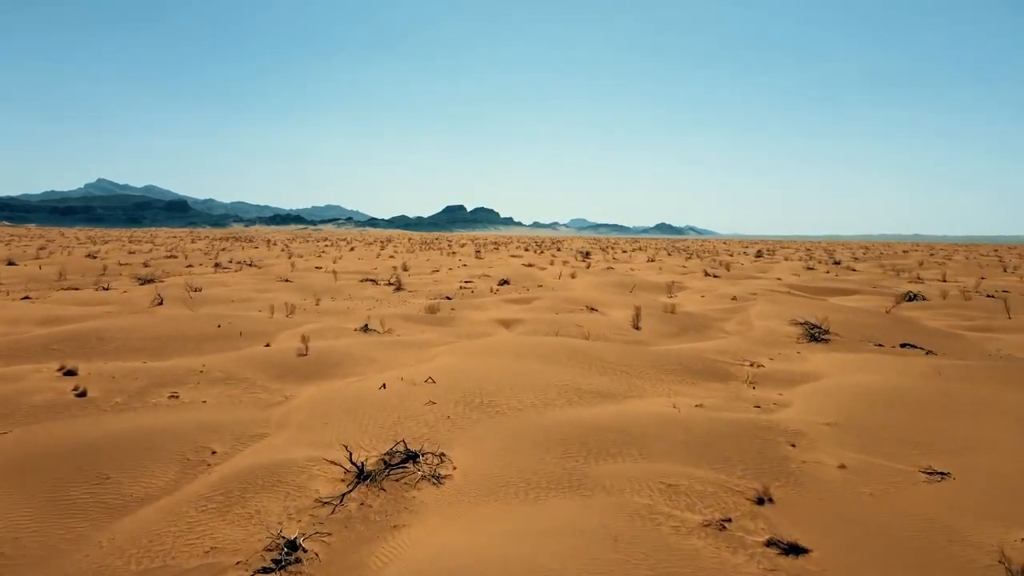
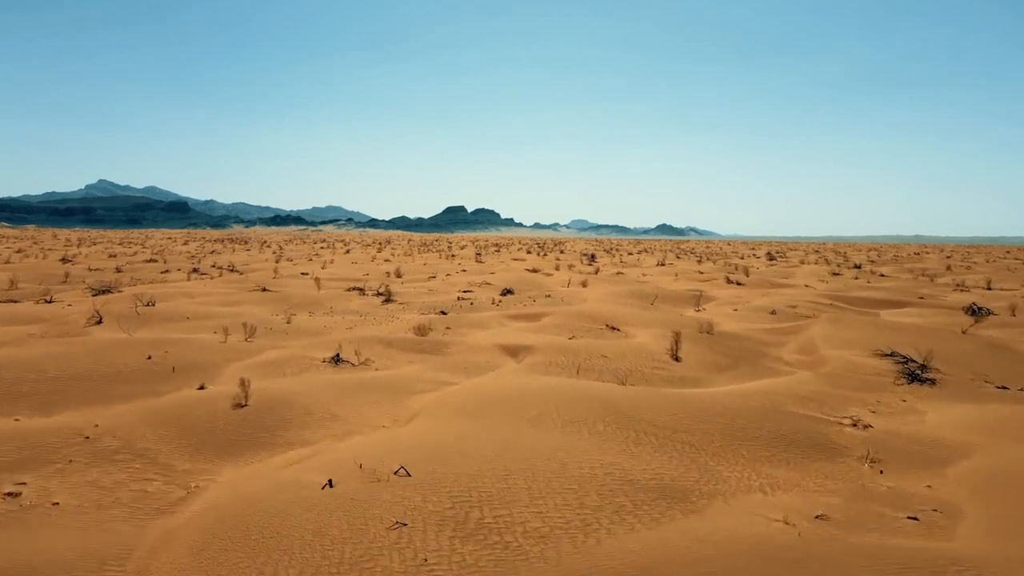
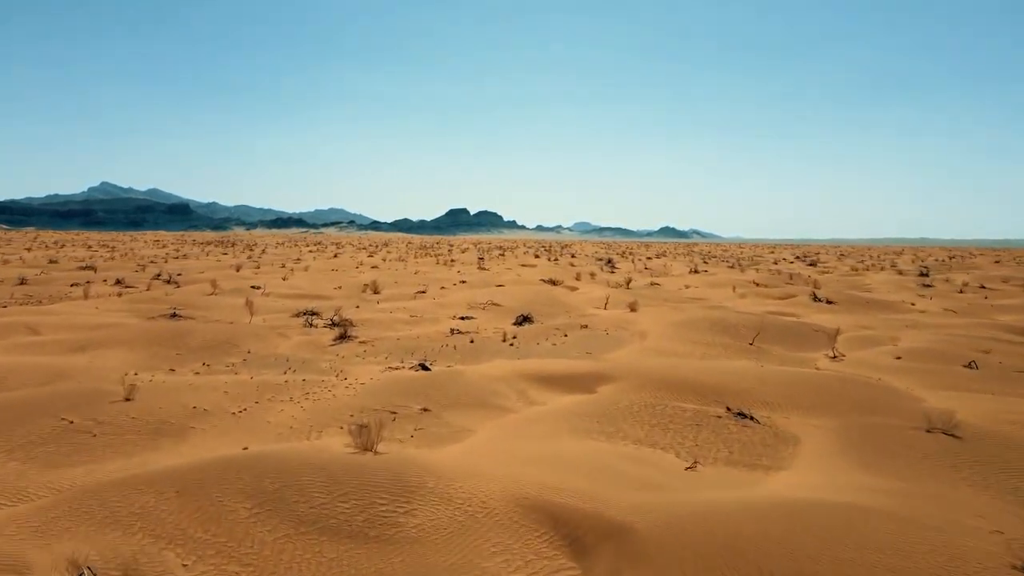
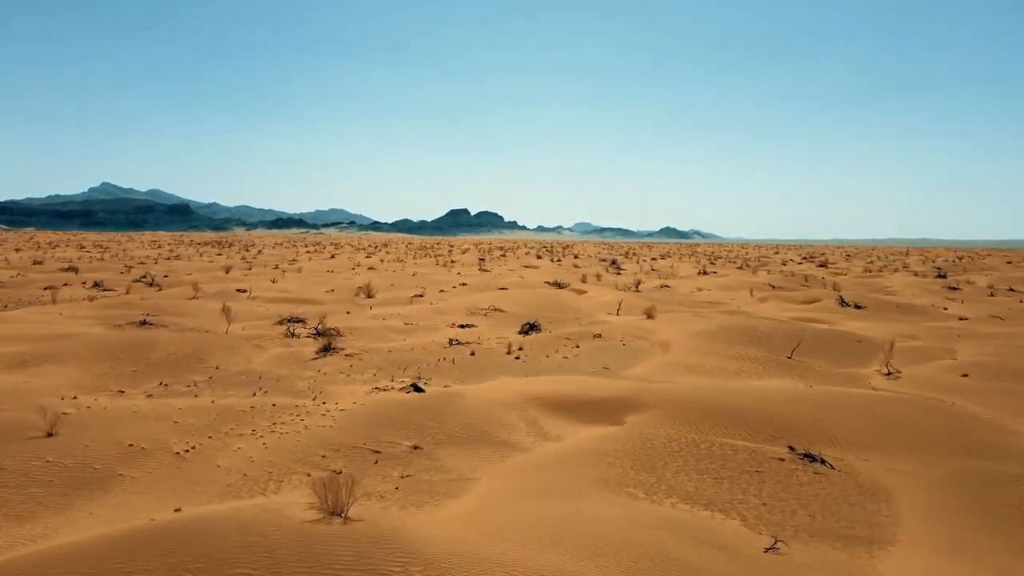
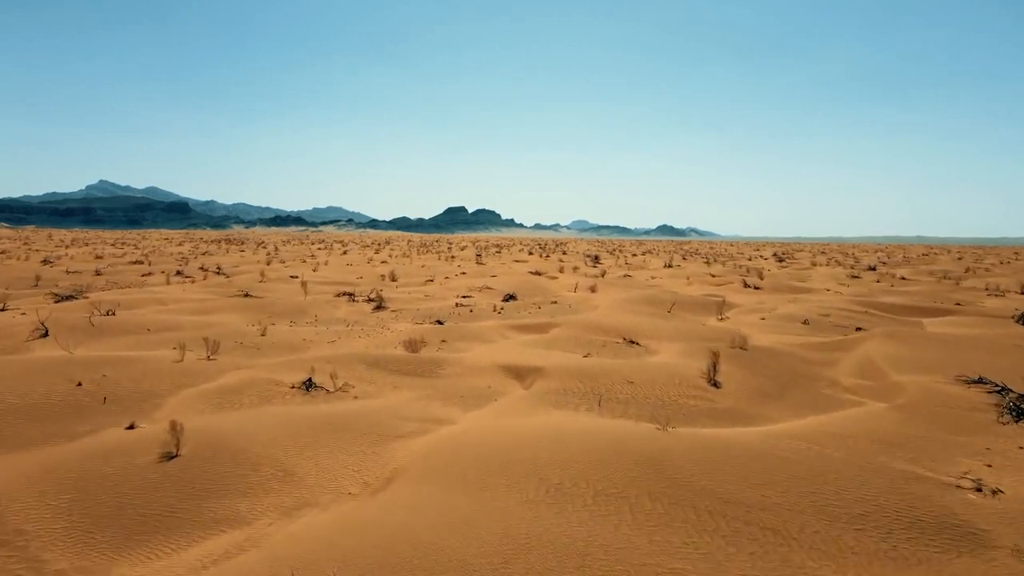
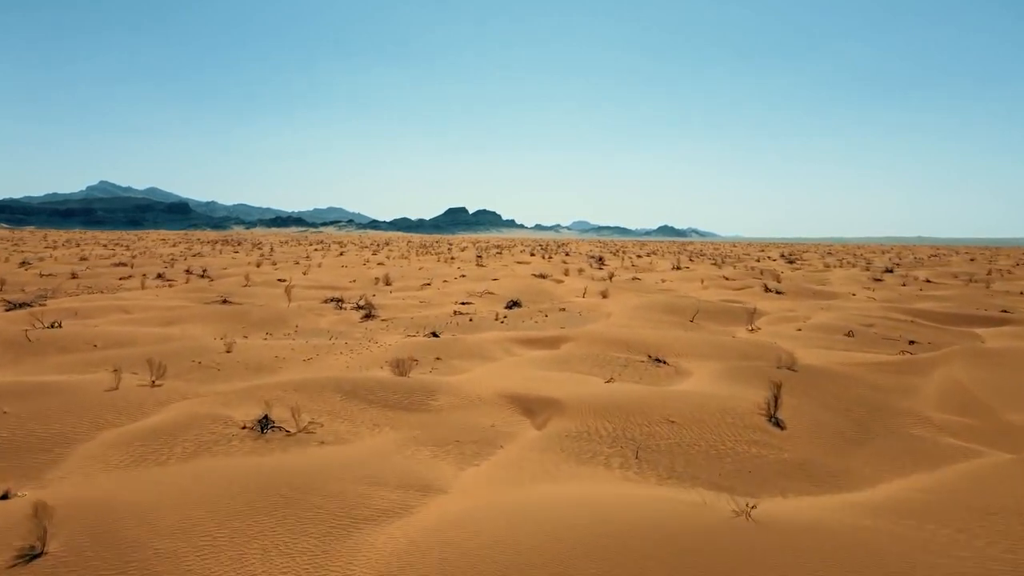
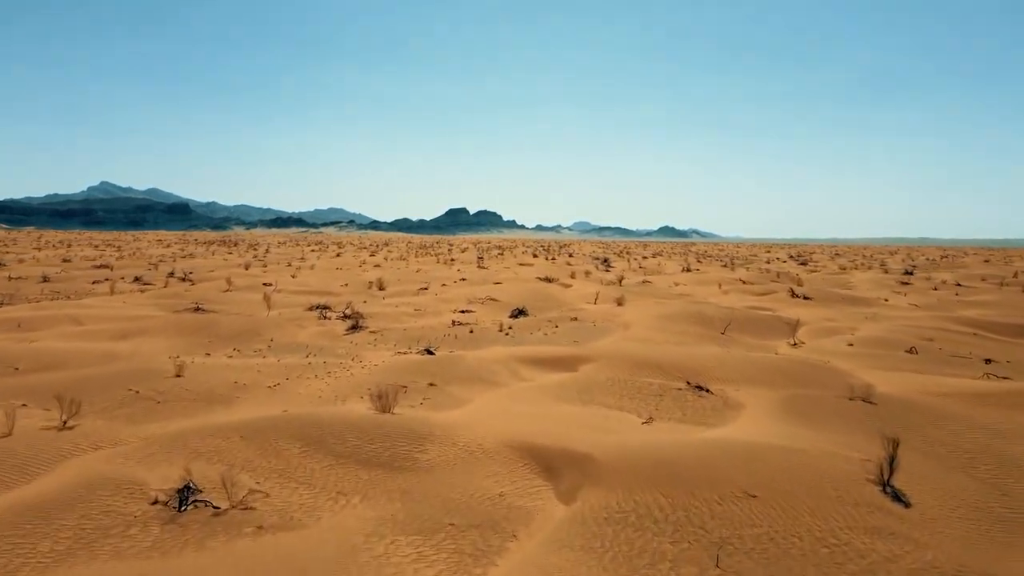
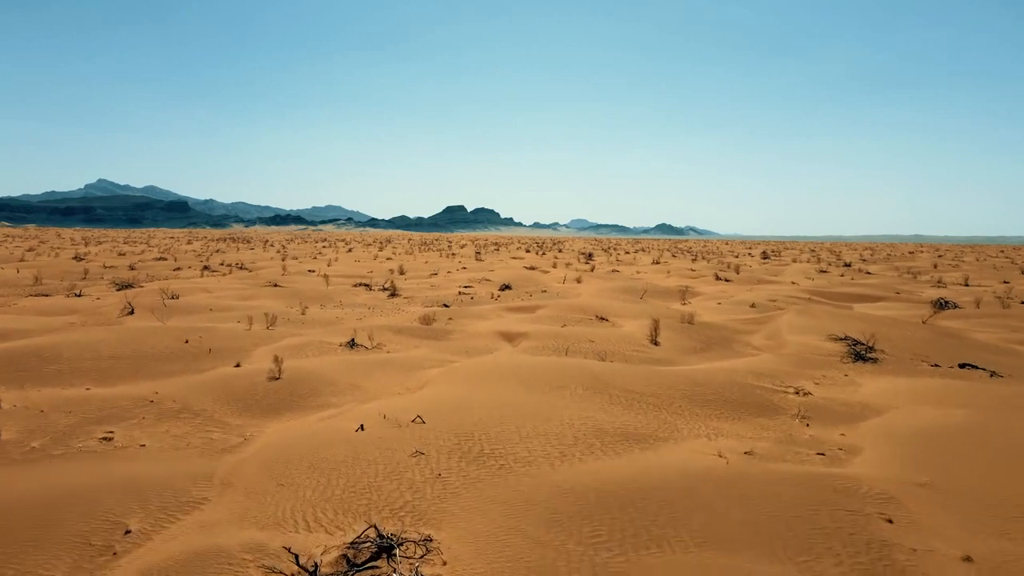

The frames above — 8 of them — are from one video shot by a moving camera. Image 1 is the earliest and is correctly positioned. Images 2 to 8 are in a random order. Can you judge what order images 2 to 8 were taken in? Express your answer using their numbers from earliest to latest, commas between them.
8, 2, 5, 6, 7, 3, 4
